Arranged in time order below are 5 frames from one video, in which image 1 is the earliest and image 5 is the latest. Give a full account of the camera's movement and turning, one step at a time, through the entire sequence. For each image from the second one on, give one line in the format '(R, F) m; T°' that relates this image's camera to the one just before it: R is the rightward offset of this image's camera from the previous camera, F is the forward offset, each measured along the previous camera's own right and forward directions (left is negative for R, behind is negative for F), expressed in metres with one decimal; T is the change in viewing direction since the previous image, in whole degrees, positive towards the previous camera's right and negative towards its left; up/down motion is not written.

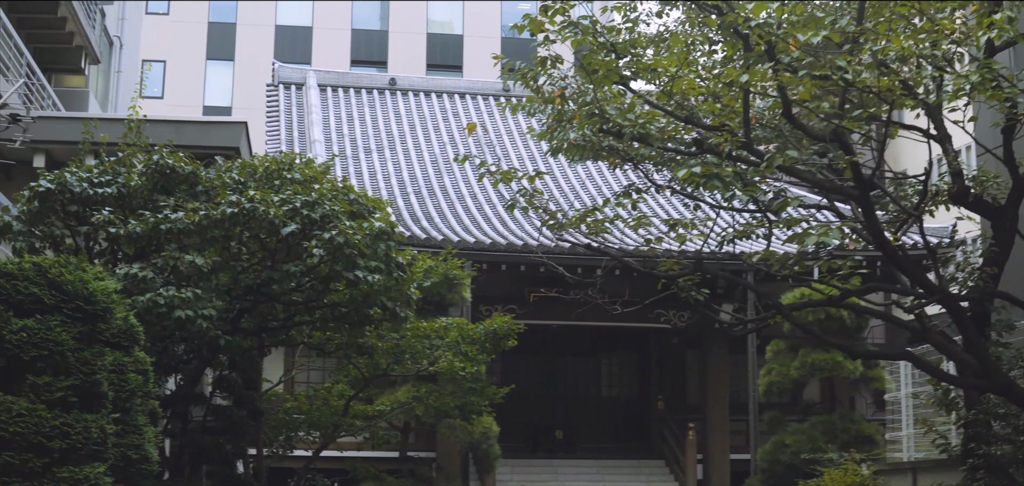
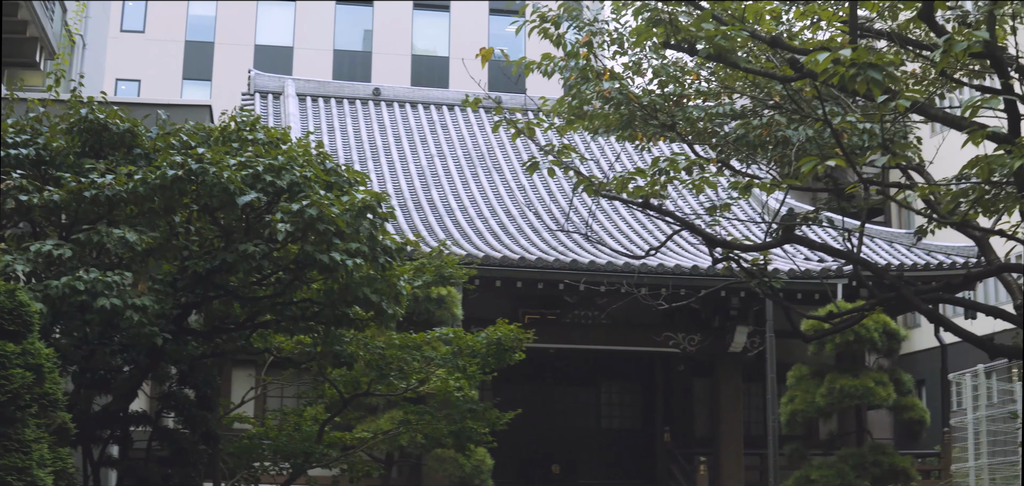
(-0.2, +1.6) m; +1°
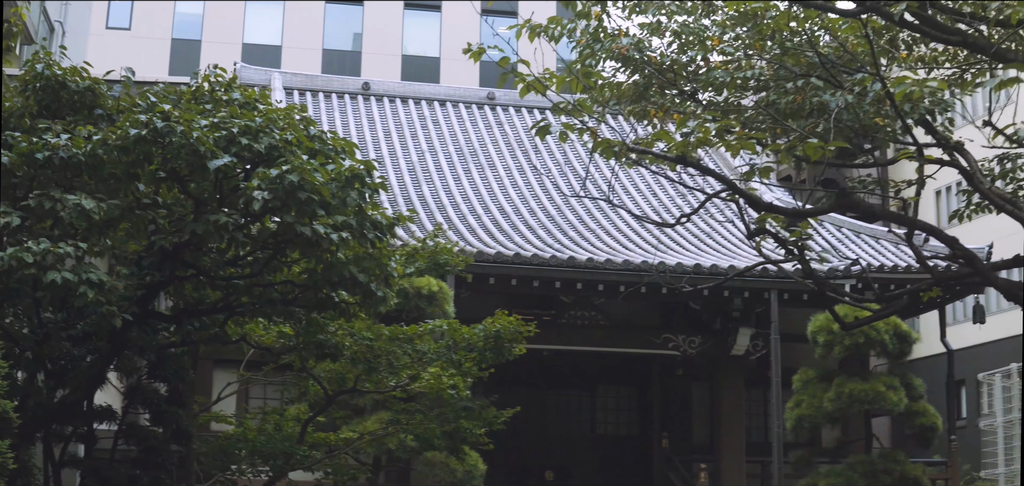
(-0.1, +0.7) m; +1°
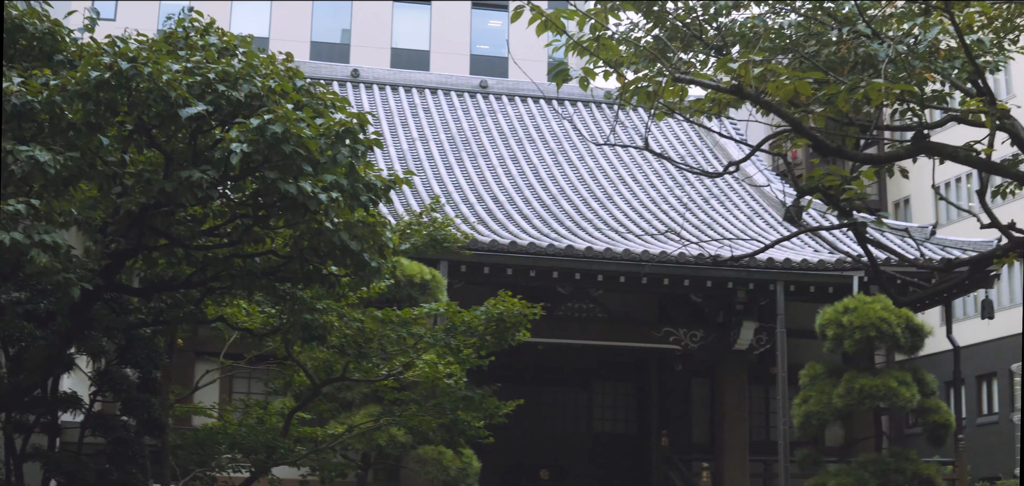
(-0.1, +0.6) m; +1°
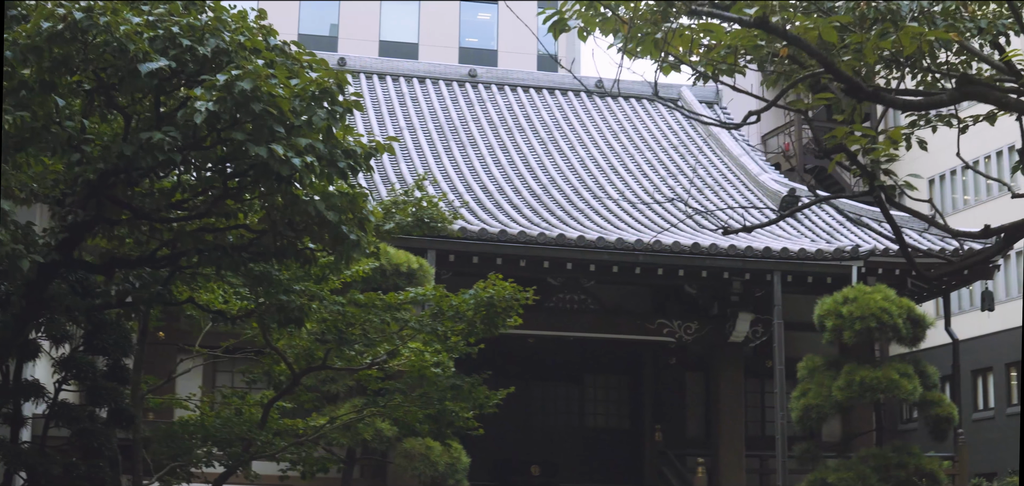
(0.0, +0.4) m; +1°
